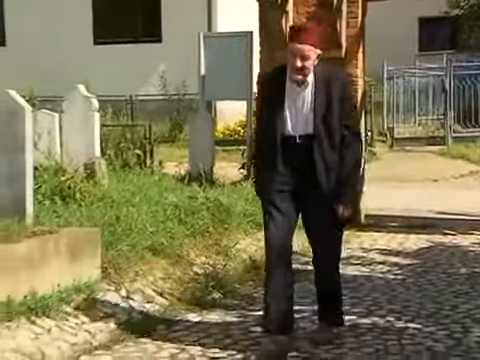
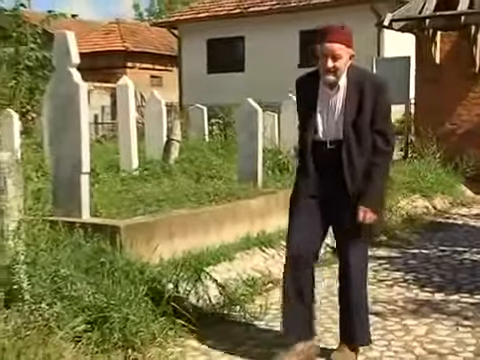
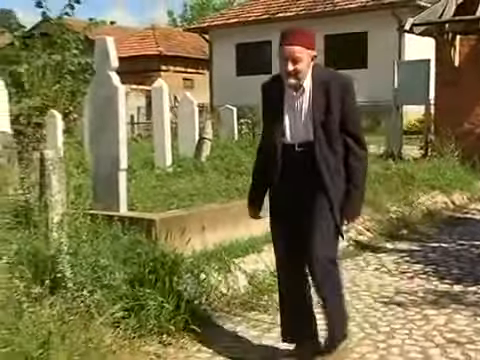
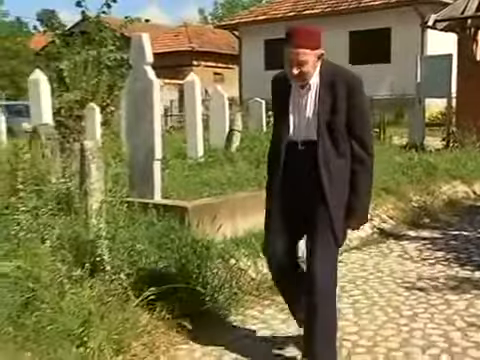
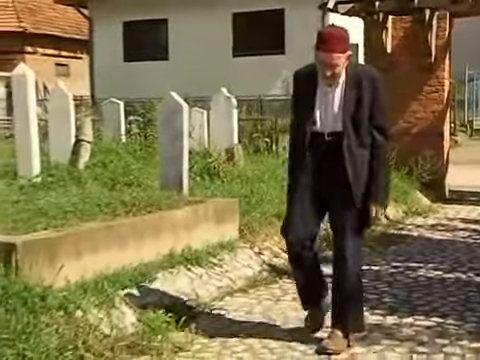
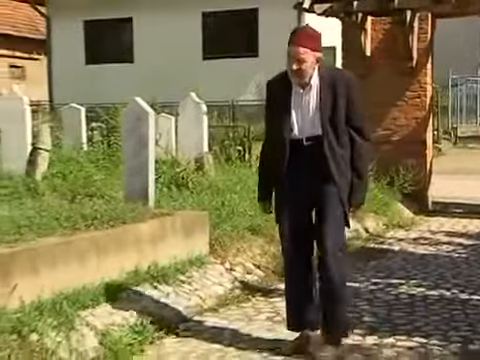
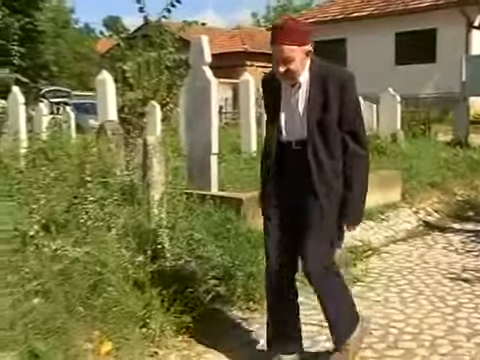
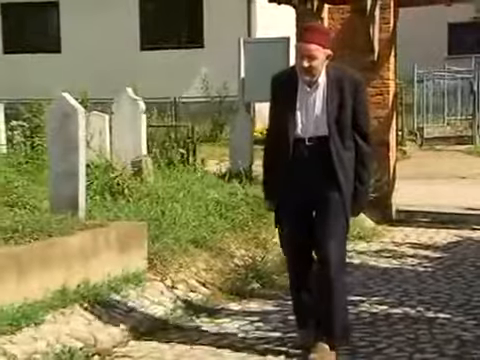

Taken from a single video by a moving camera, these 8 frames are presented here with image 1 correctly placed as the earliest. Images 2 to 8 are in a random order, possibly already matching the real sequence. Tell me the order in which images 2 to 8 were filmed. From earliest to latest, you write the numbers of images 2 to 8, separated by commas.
8, 6, 5, 2, 3, 4, 7
